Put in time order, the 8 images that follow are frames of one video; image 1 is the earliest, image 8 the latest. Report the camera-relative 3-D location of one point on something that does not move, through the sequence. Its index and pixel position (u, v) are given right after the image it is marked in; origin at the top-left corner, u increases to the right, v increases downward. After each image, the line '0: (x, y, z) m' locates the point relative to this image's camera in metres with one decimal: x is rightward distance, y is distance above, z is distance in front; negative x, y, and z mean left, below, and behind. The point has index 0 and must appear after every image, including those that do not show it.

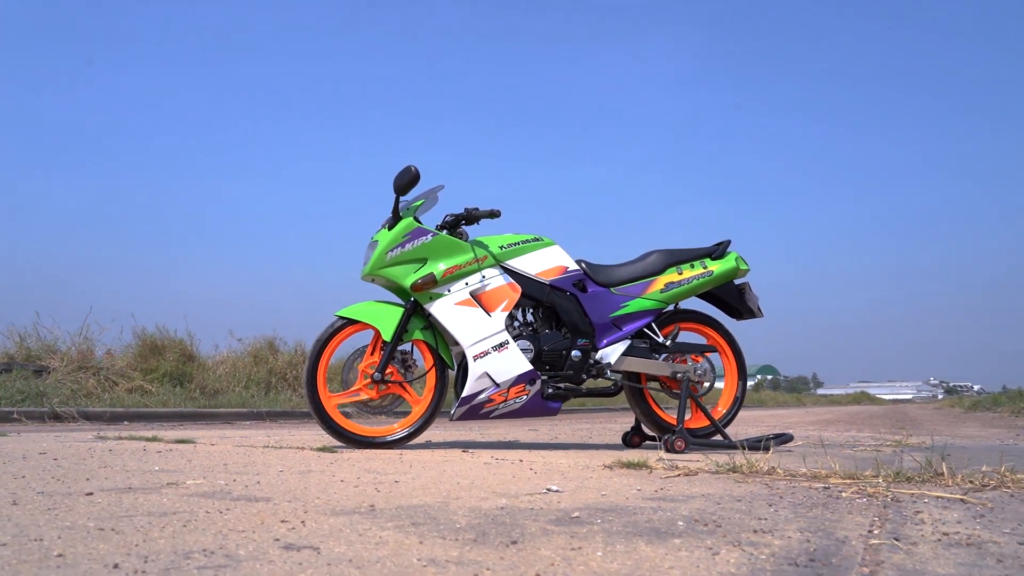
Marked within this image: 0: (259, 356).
0: (-4.0, -1.1, +14.0) m
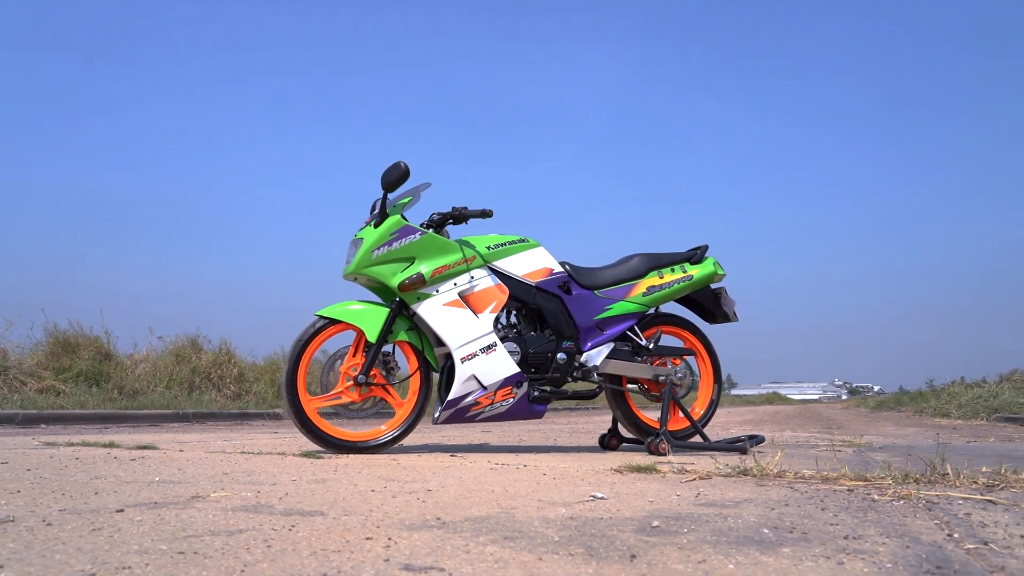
0: (-5.0, -1.0, +13.4) m
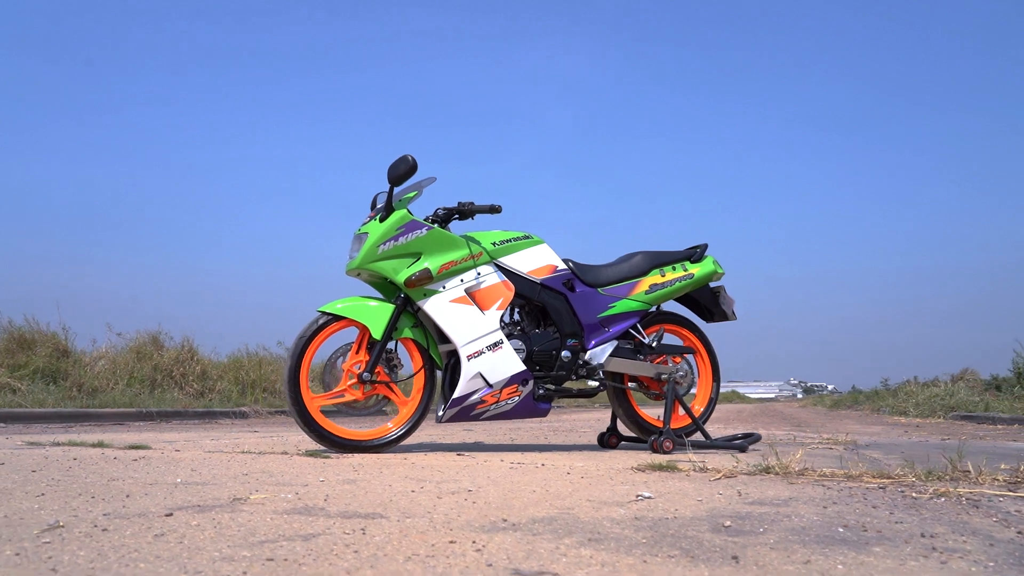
0: (-5.4, -0.9, +13.0) m
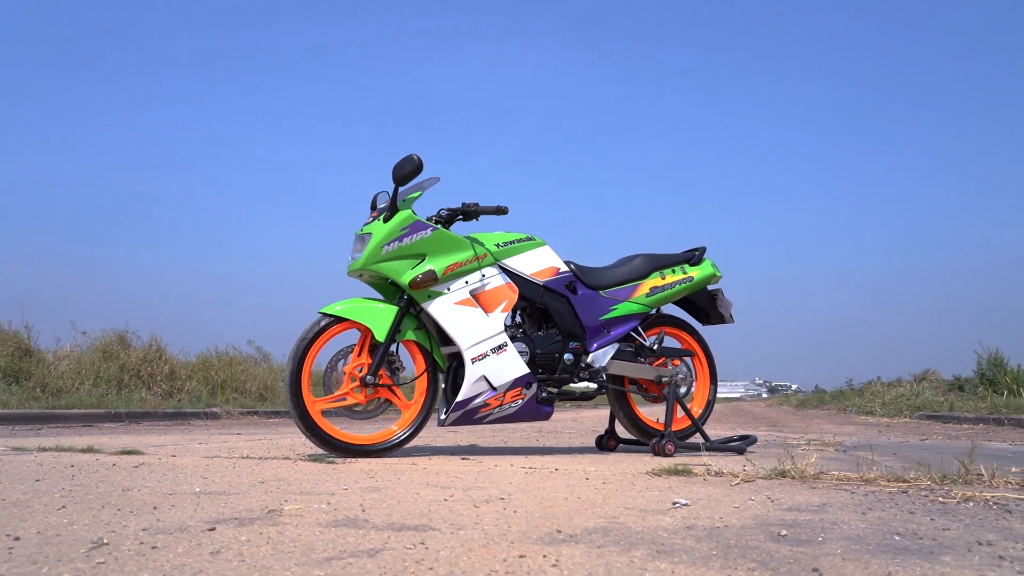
0: (-5.8, -0.9, +12.7) m
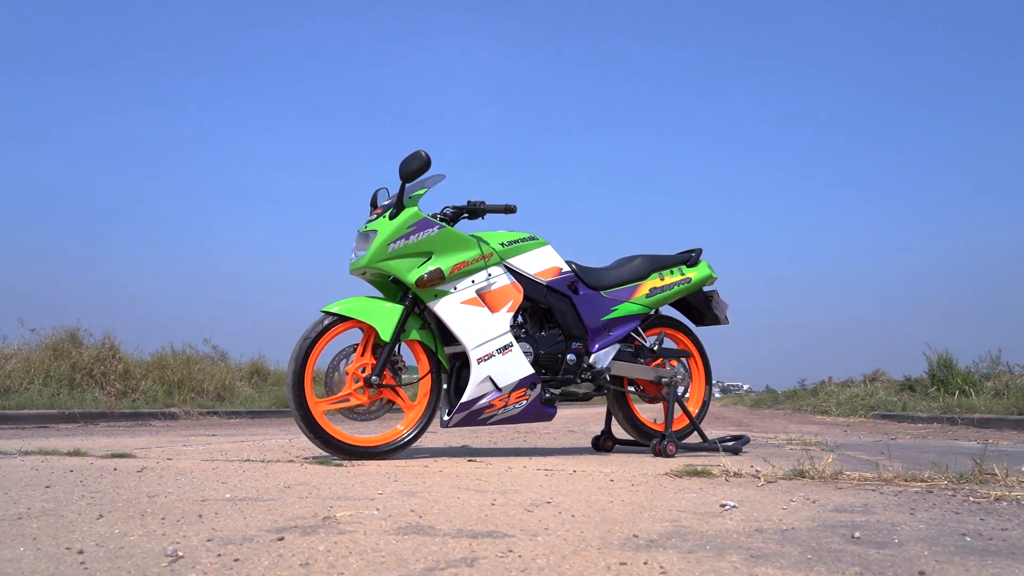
0: (-6.2, -0.8, +12.2) m
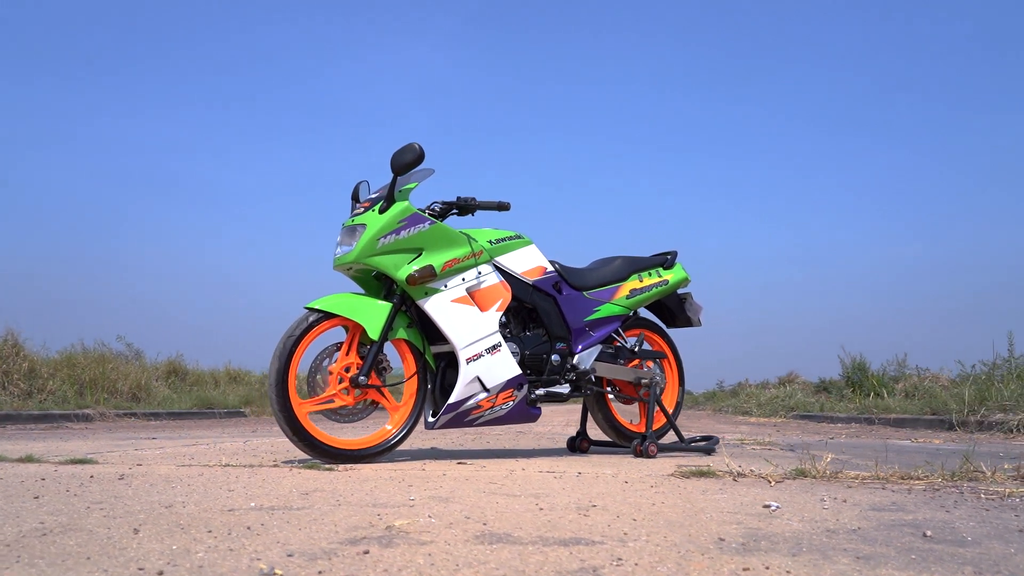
0: (-7.1, -0.7, +11.3) m
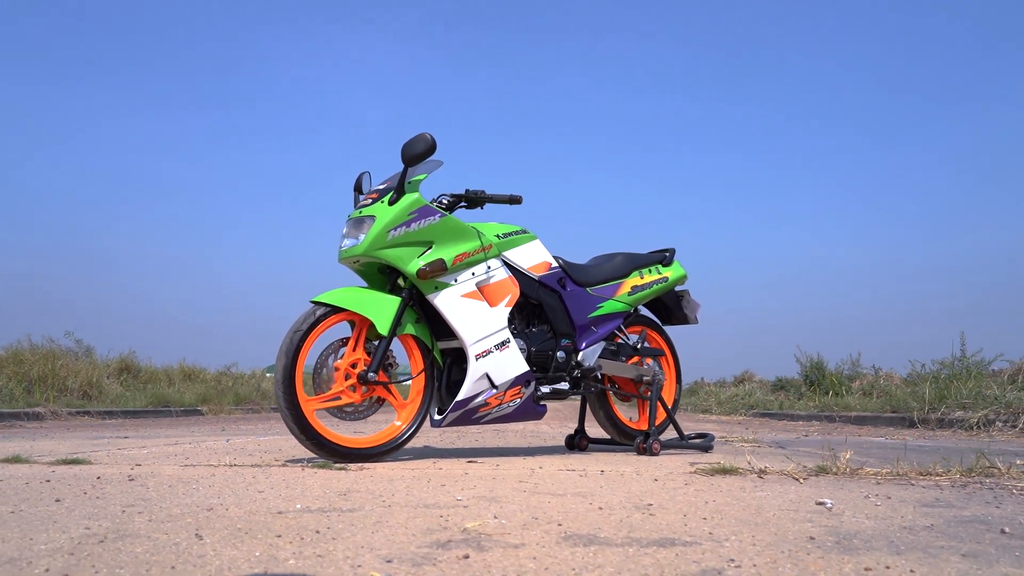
0: (-7.4, -0.6, +10.6) m
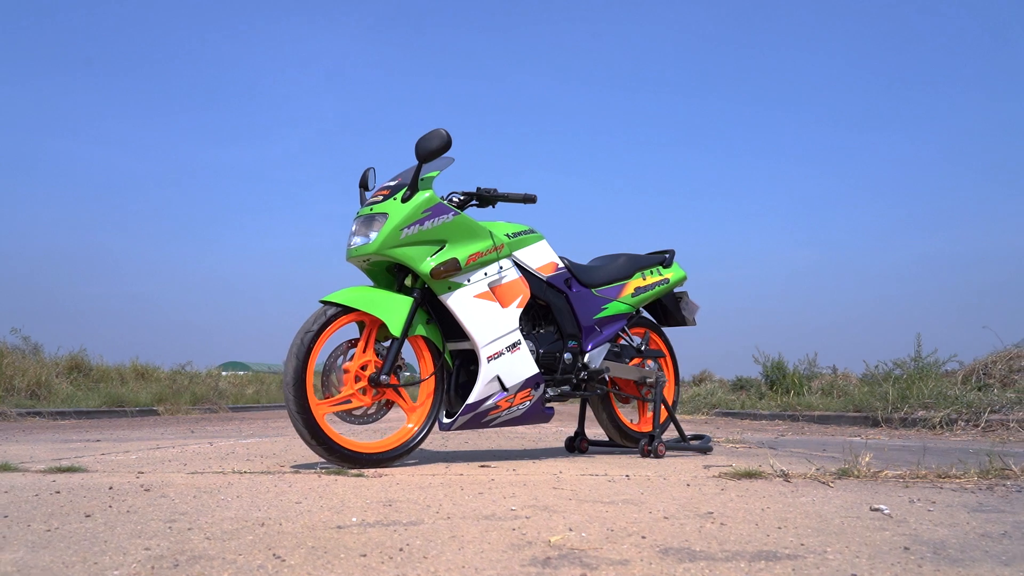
0: (-7.7, -0.6, +10.0) m
